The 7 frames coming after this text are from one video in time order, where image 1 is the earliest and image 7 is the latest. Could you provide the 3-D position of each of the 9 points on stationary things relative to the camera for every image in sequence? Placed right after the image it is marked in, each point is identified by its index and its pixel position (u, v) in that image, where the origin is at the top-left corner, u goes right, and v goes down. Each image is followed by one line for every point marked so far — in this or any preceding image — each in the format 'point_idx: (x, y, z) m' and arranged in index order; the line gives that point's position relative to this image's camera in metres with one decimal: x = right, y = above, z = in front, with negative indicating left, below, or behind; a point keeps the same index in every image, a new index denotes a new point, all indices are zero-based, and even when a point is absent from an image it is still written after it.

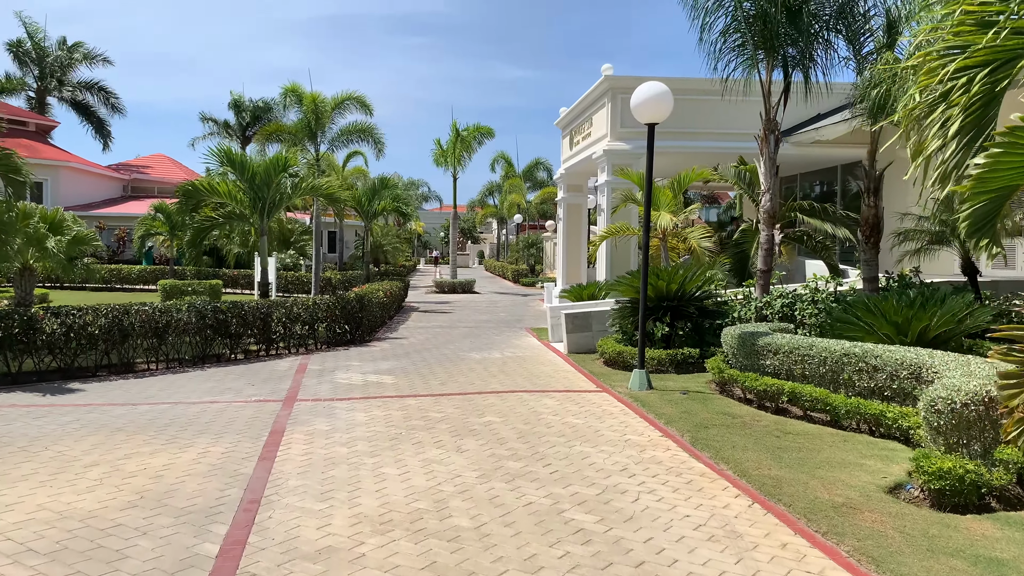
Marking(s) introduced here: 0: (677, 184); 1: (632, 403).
0: (+2.6, +1.6, +13.2) m
1: (+1.0, -1.0, +7.2) m
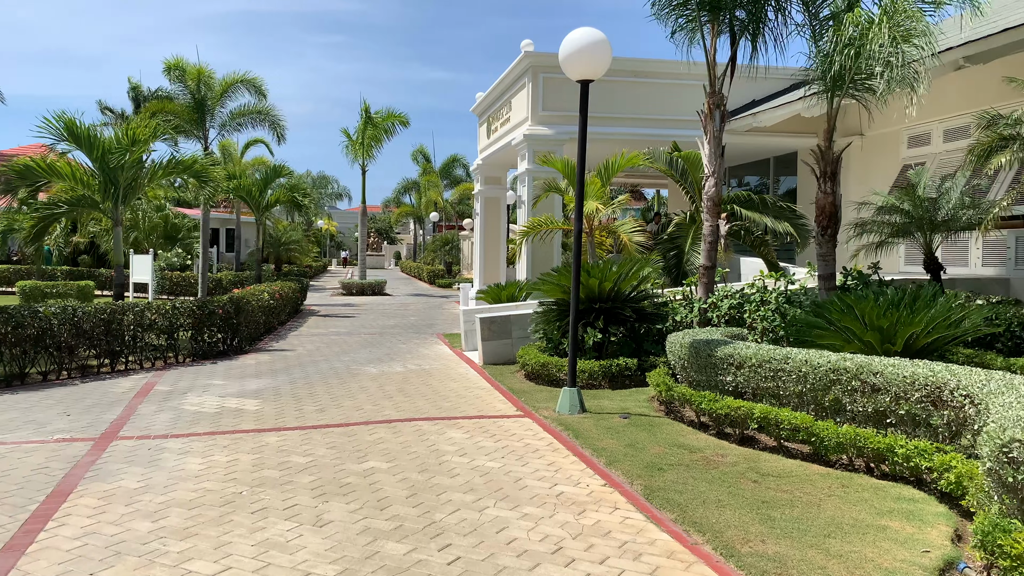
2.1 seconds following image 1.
0: (+1.3, +1.6, +11.7) m
1: (+0.3, -1.0, +5.6) m
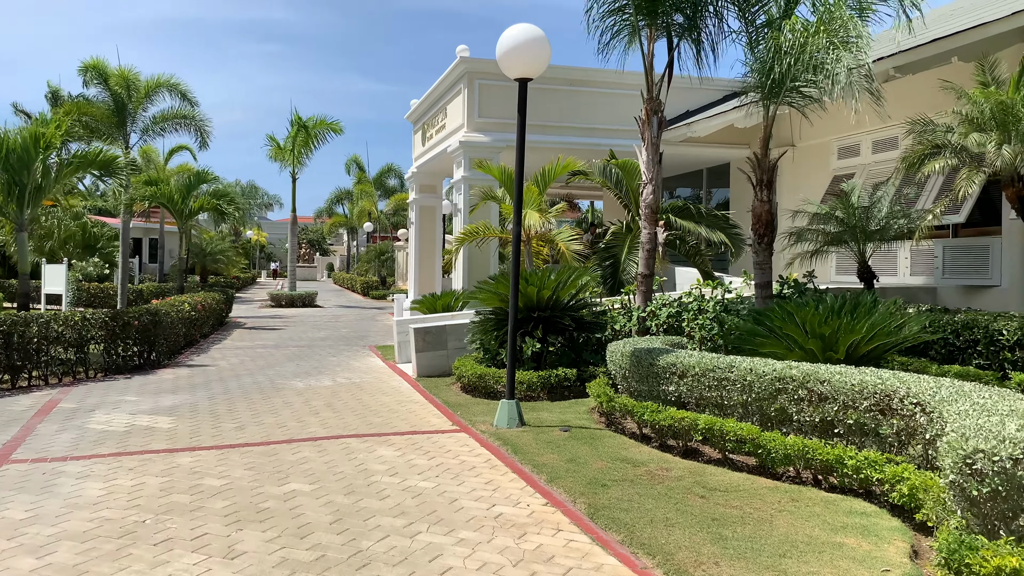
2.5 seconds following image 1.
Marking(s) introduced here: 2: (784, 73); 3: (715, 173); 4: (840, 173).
0: (+0.4, +1.5, +11.5) m
1: (-0.1, -1.0, +5.3) m
2: (+2.8, +2.2, +8.4) m
3: (+3.9, +2.2, +15.9) m
4: (+4.9, +1.7, +12.3) m
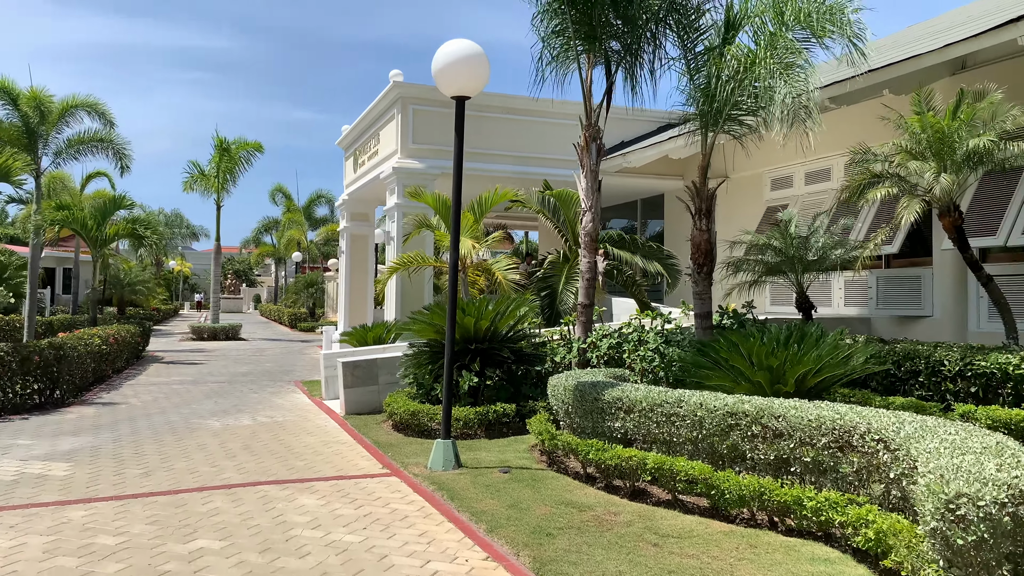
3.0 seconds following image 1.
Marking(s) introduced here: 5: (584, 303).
0: (-0.5, +1.1, +11.2) m
1: (-0.5, -1.2, +4.9) m
2: (+2.1, +1.9, +8.3) m
3: (+2.6, +1.6, +15.9) m
4: (+3.9, +1.2, +12.4) m
5: (+0.7, -0.2, +8.2) m
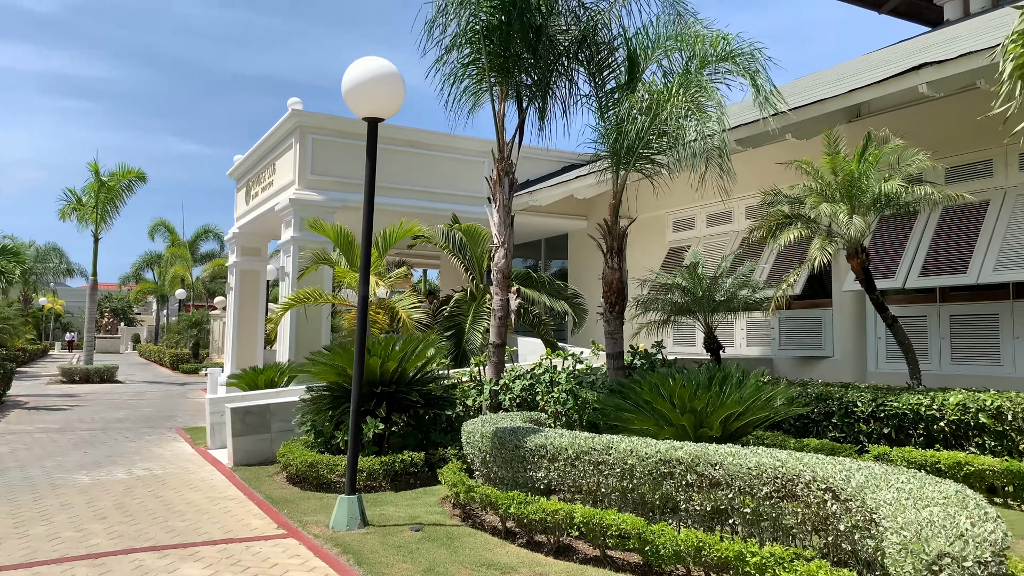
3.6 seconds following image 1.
0: (-1.7, +0.6, +10.7) m
1: (-0.9, -1.4, +4.3) m
2: (+1.2, +1.5, +8.2) m
3: (+0.8, +0.9, +15.8) m
4: (+2.5, +0.6, +12.4) m
5: (-0.2, -0.5, +7.8) m
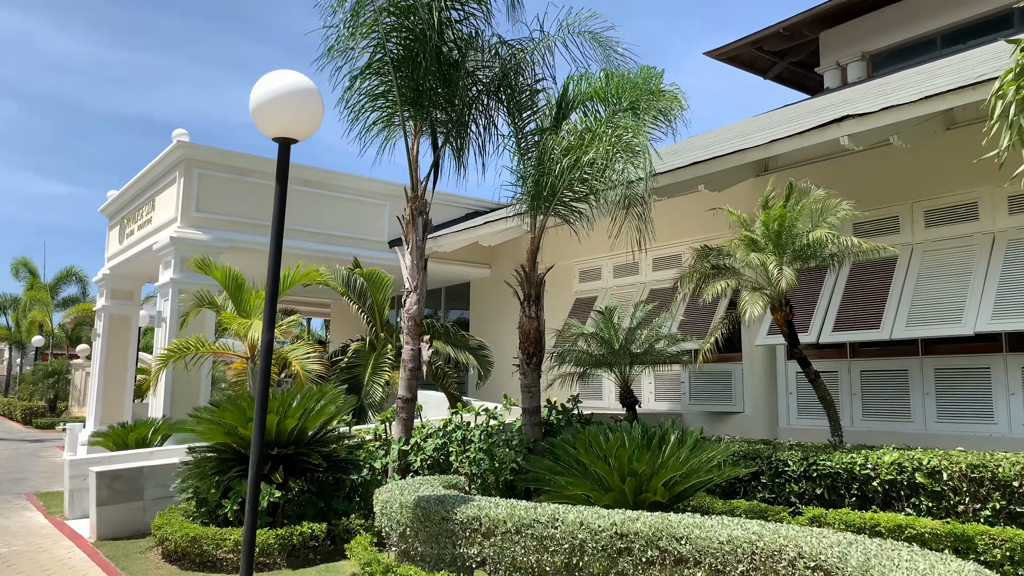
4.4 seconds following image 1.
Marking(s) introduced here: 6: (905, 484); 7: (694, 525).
0: (-2.8, 0.0, +9.9) m
1: (-1.2, -1.6, +3.5) m
2: (+0.4, +1.0, +7.8) m
3: (-1.1, -0.1, +15.2) m
4: (+1.1, -0.1, +12.1) m
5: (-0.9, -0.9, +7.1) m
6: (+2.8, -1.4, +6.0) m
7: (+0.8, -1.1, +3.8) m
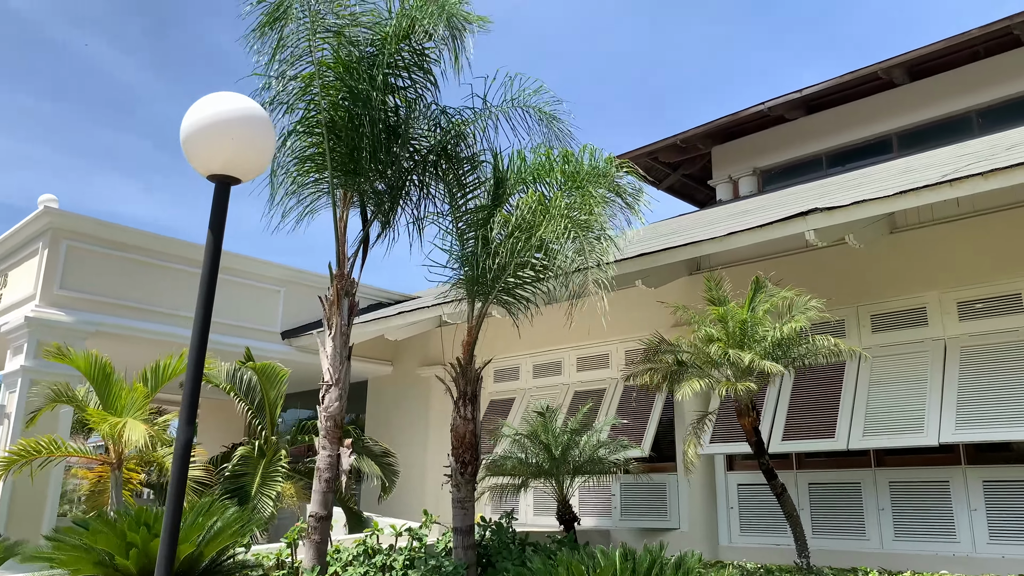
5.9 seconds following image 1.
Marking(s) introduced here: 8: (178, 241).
0: (-3.6, -0.9, +8.4) m
1: (-1.1, -1.8, +2.2) m
2: (-0.1, +0.2, +7.0) m
3: (-2.7, -1.7, +13.9) m
4: (-0.1, -1.5, +11.2) m
5: (-1.3, -1.6, +5.9) m
6: (+2.5, -2.1, +5.3) m
7: (+0.9, -1.4, +2.8) m
8: (-4.5, +0.6, +11.1) m
